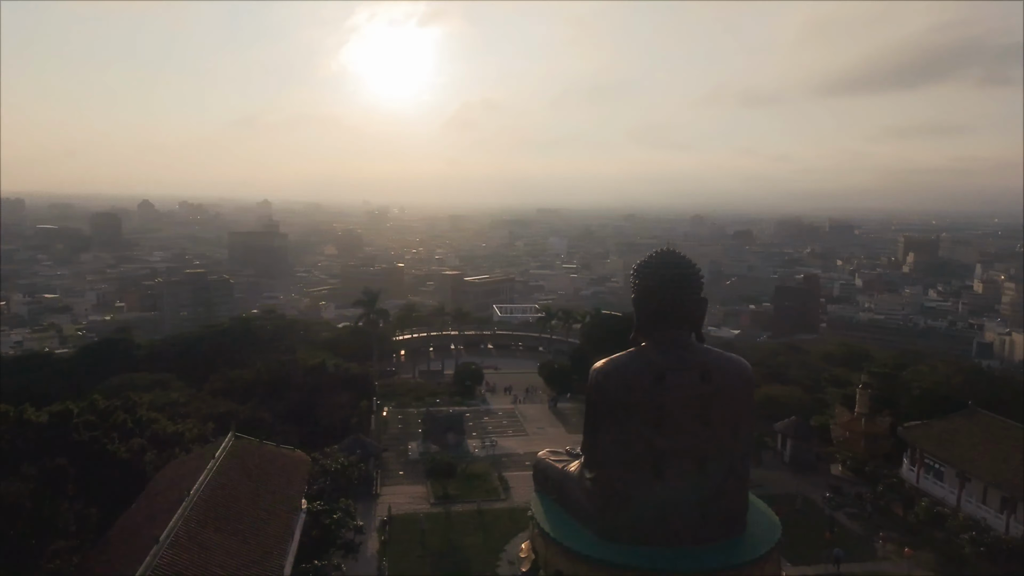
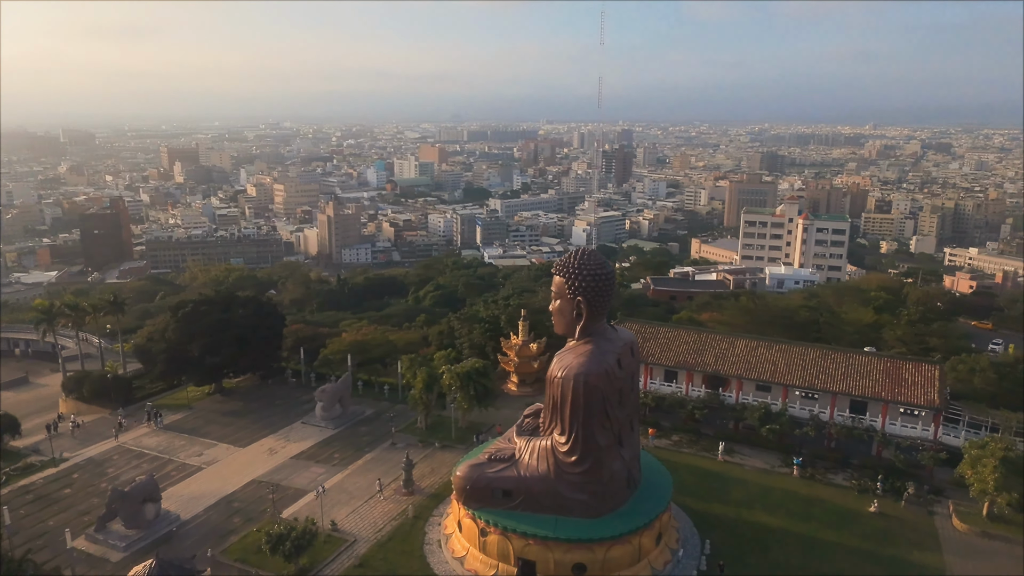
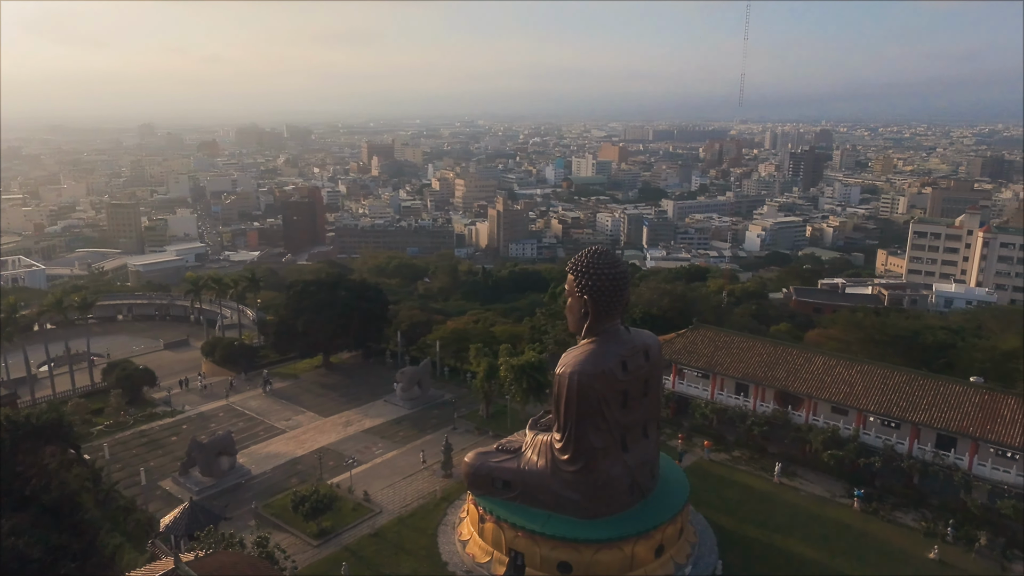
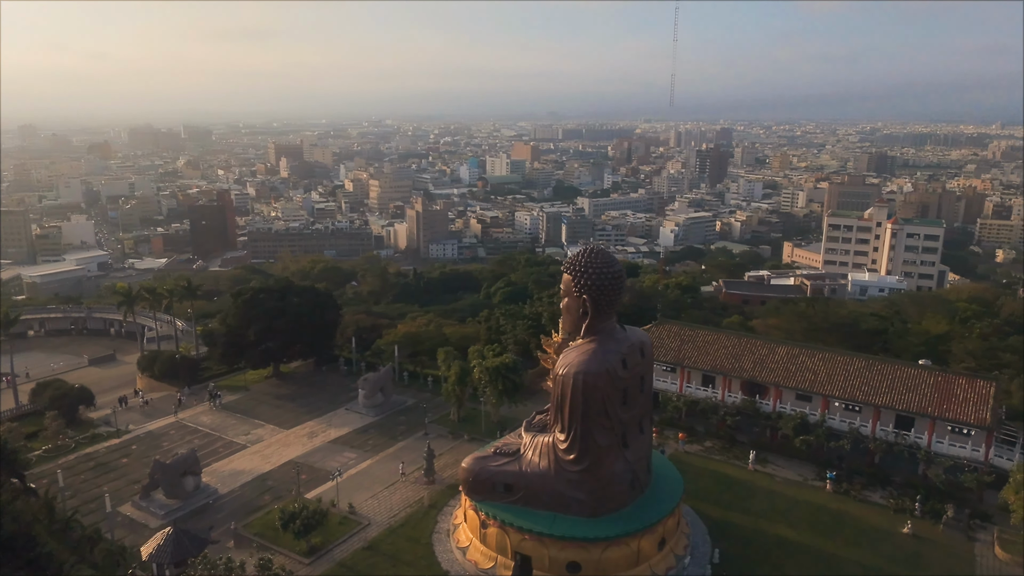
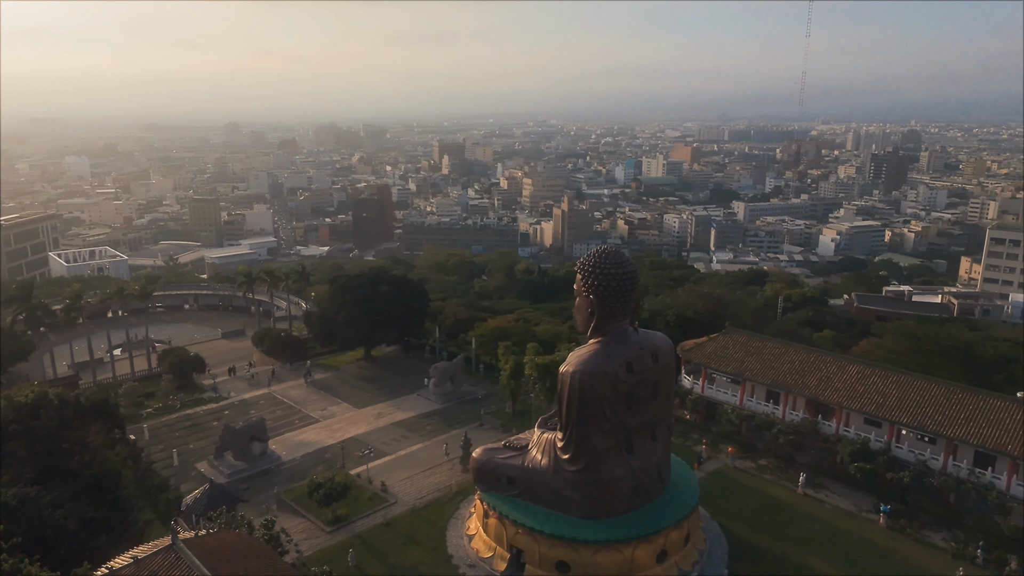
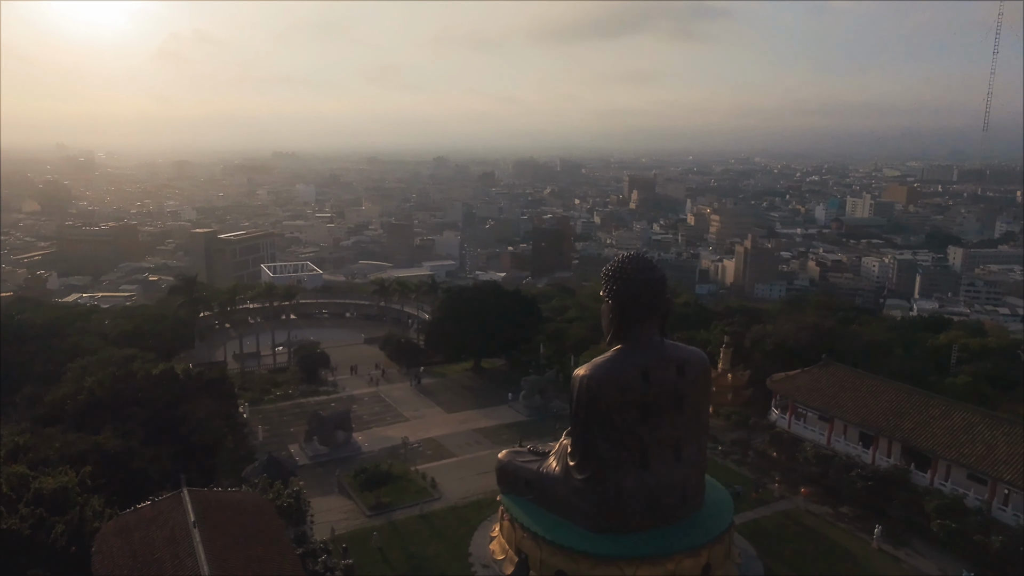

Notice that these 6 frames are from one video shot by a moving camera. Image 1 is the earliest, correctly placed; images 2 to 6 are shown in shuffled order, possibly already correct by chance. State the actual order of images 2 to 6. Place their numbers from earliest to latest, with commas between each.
6, 5, 3, 4, 2
